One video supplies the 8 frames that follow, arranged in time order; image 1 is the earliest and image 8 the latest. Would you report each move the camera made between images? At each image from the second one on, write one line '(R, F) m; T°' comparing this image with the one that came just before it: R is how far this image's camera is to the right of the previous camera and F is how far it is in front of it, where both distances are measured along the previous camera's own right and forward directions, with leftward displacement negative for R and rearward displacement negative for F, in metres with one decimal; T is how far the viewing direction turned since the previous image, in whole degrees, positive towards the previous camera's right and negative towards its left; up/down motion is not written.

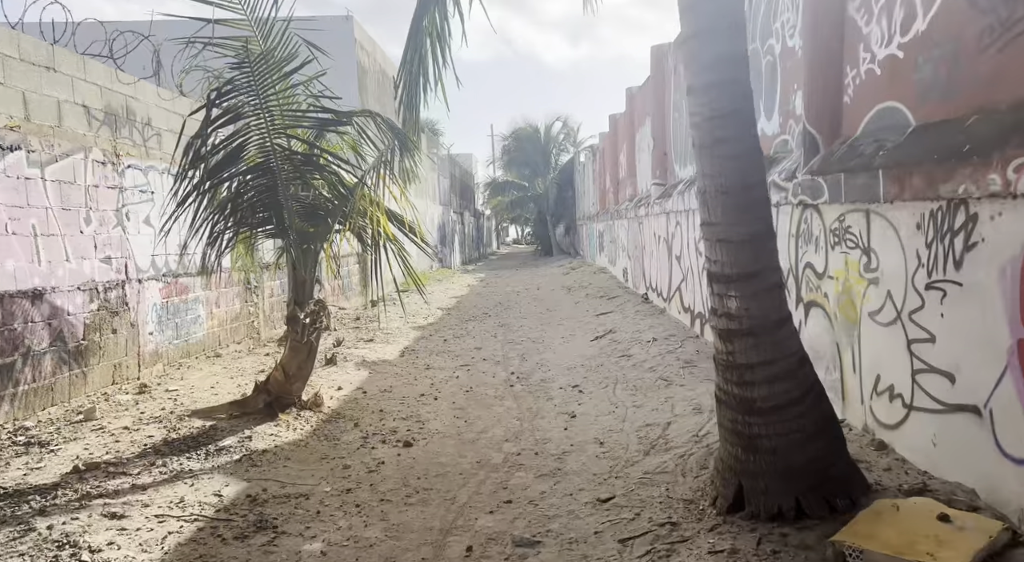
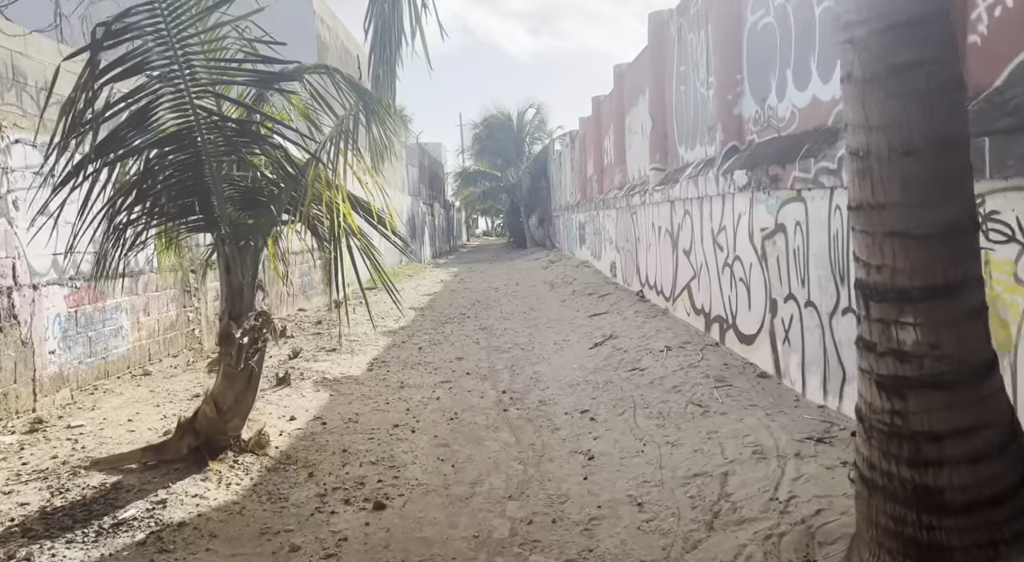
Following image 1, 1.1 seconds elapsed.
(-0.2, +1.4) m; +2°
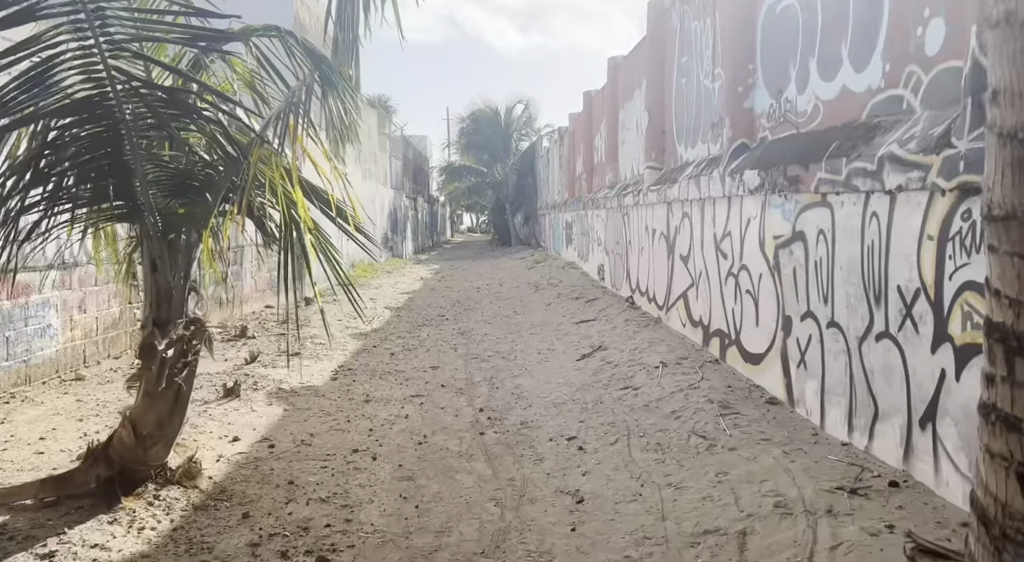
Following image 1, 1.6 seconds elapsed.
(0.0, +0.7) m; +1°
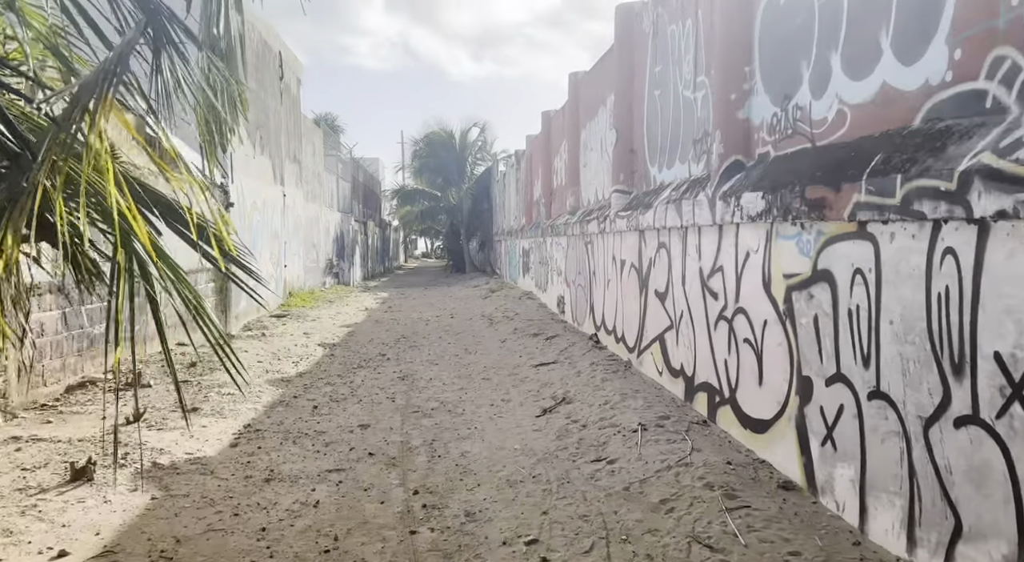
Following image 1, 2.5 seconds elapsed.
(+0.1, +1.3) m; +3°
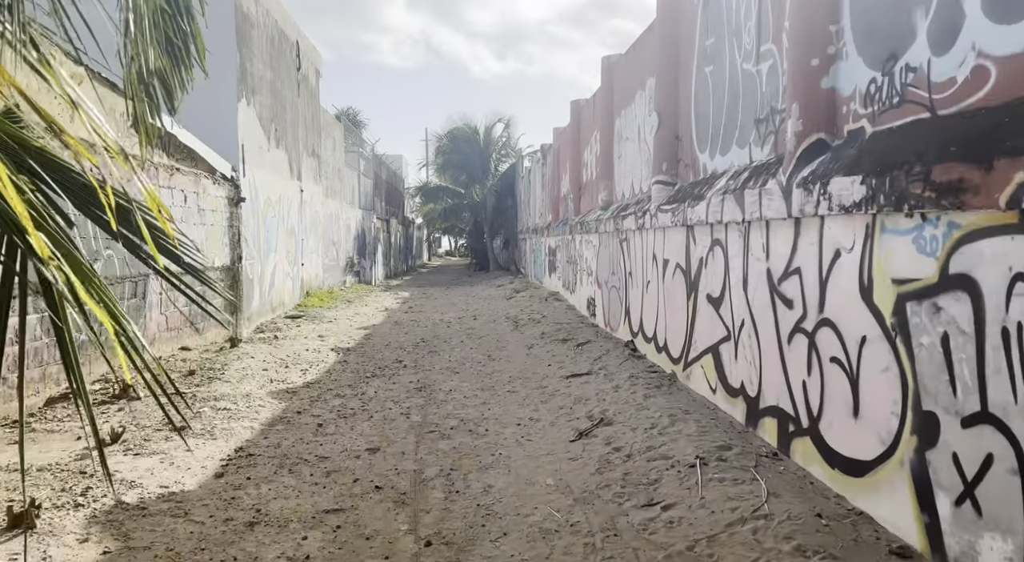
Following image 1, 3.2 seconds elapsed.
(0.0, +0.9) m; -2°
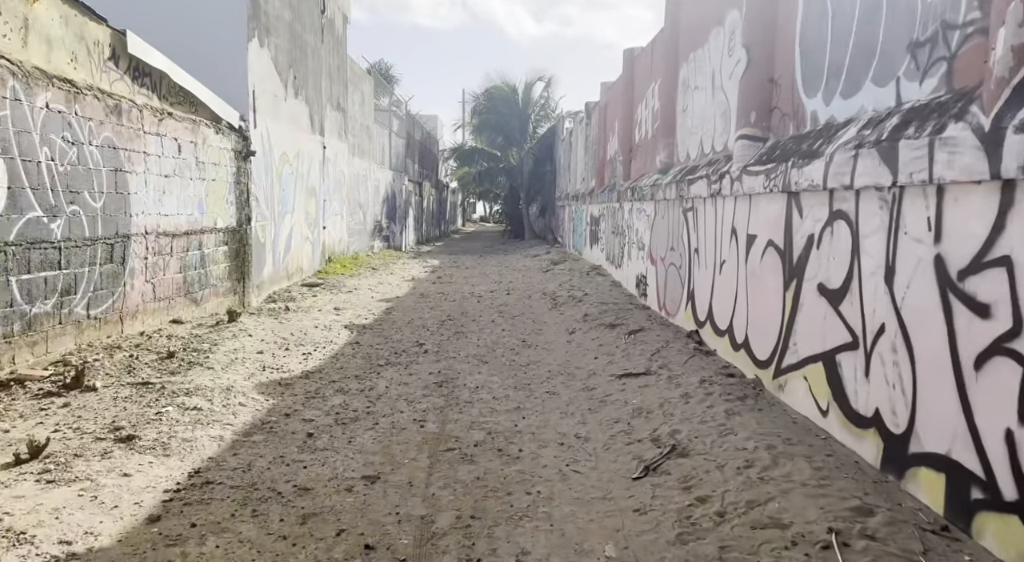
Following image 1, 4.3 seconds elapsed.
(-0.1, +1.6) m; -2°
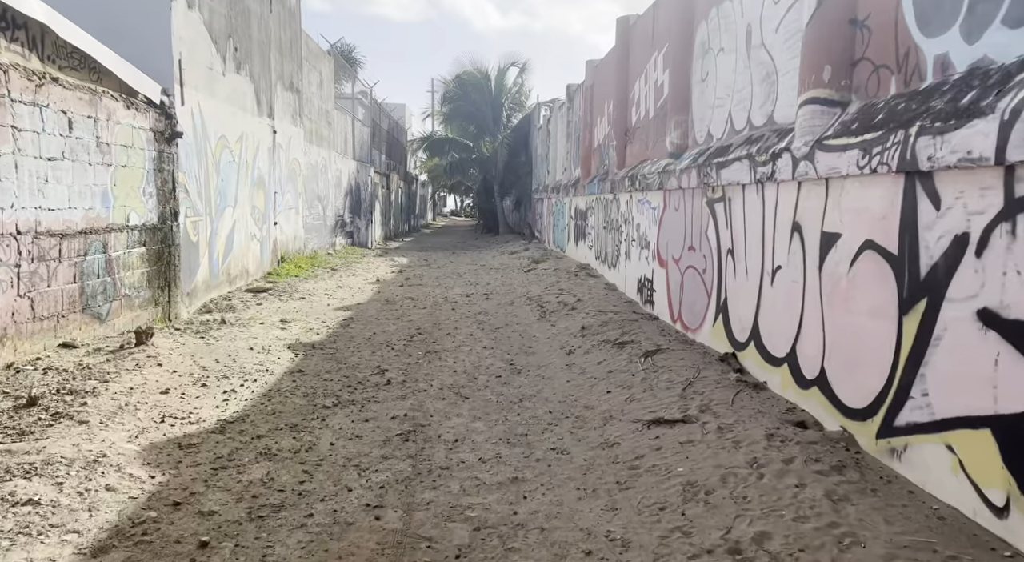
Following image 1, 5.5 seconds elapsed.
(-0.1, +1.9) m; +2°
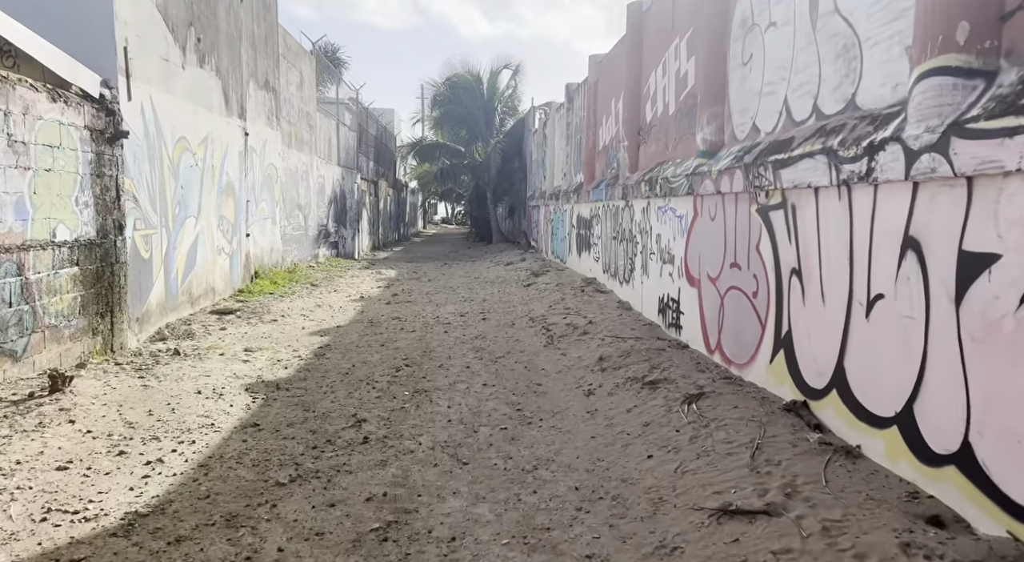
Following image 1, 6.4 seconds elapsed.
(-0.1, +1.4) m; +1°
